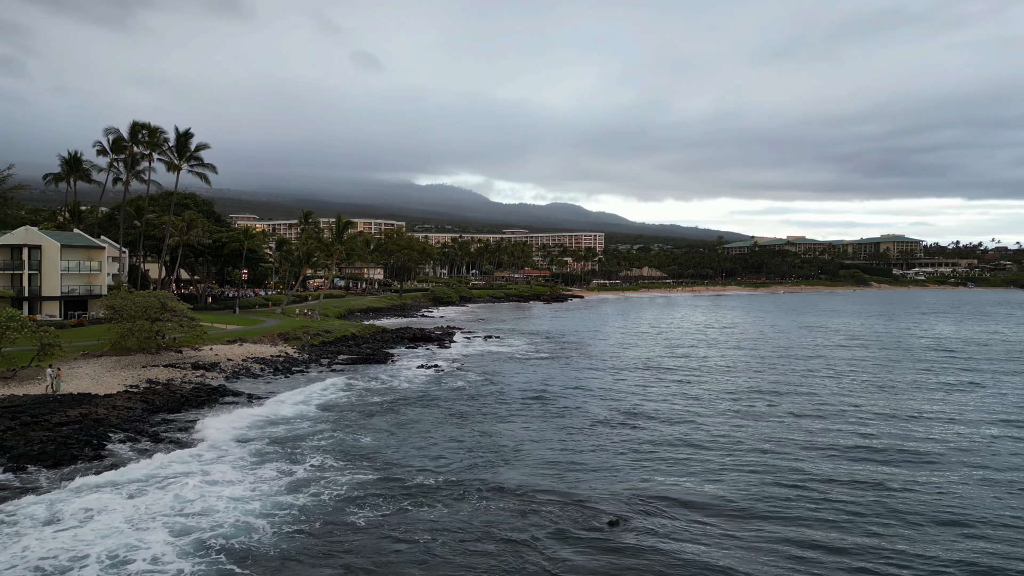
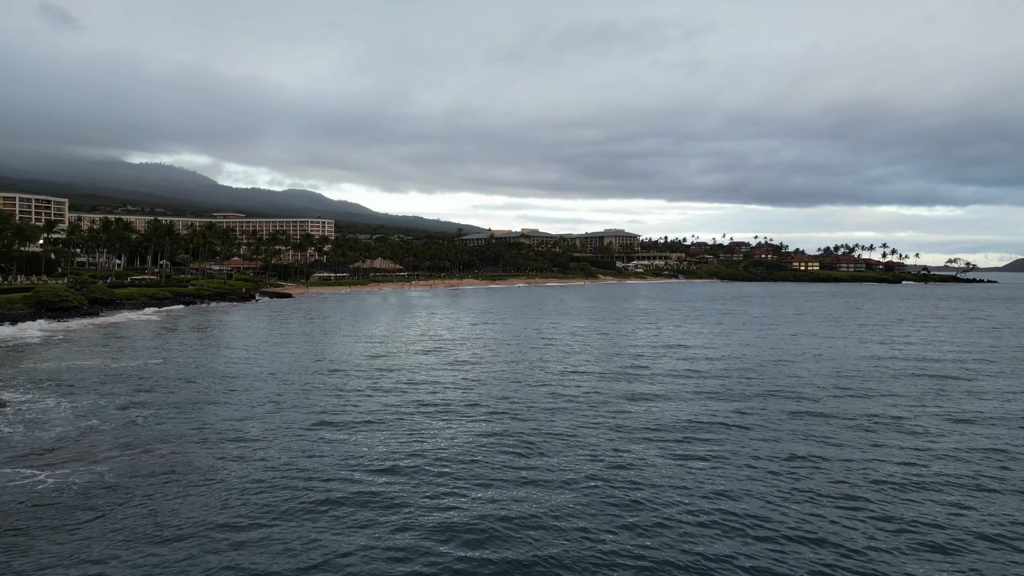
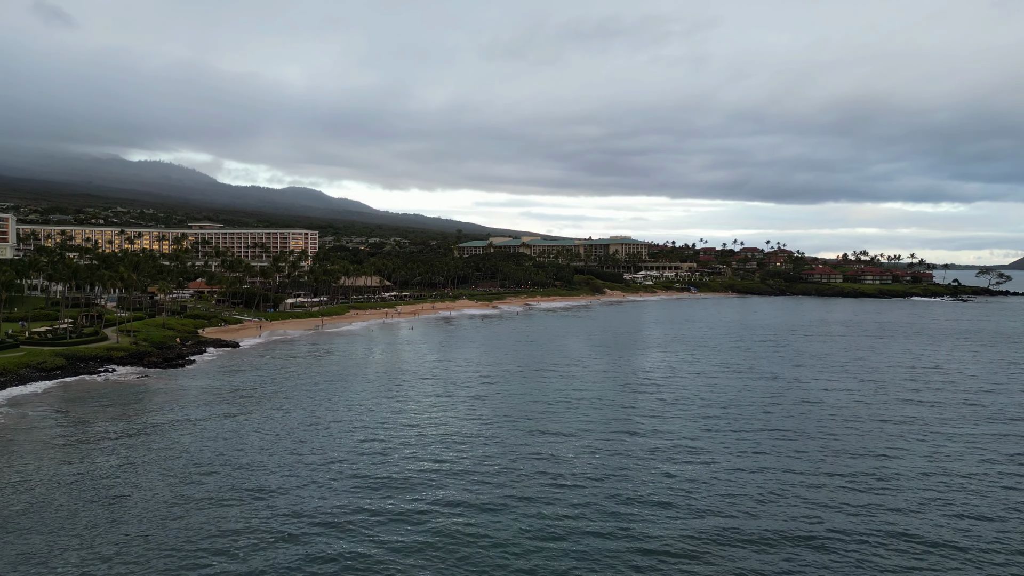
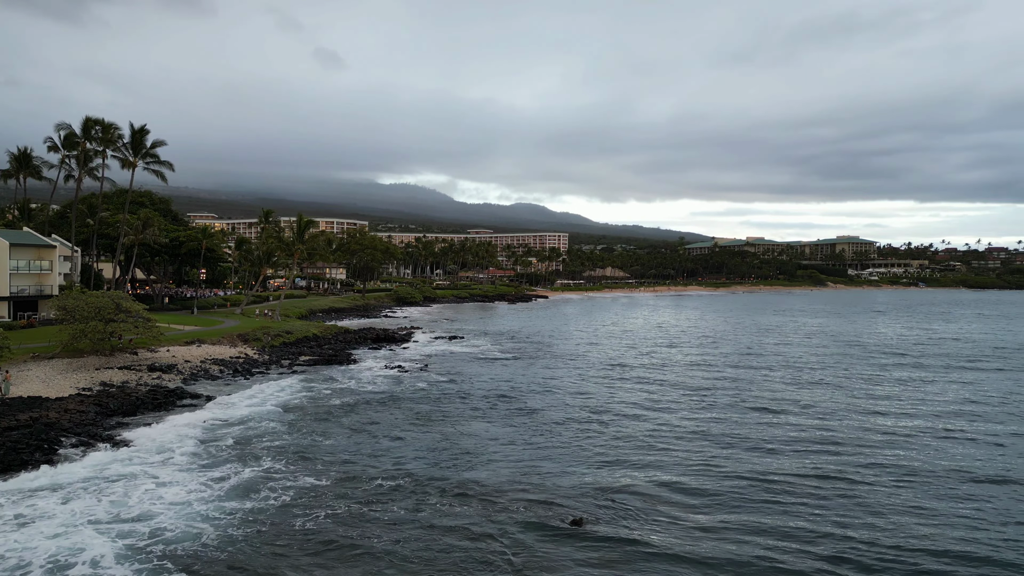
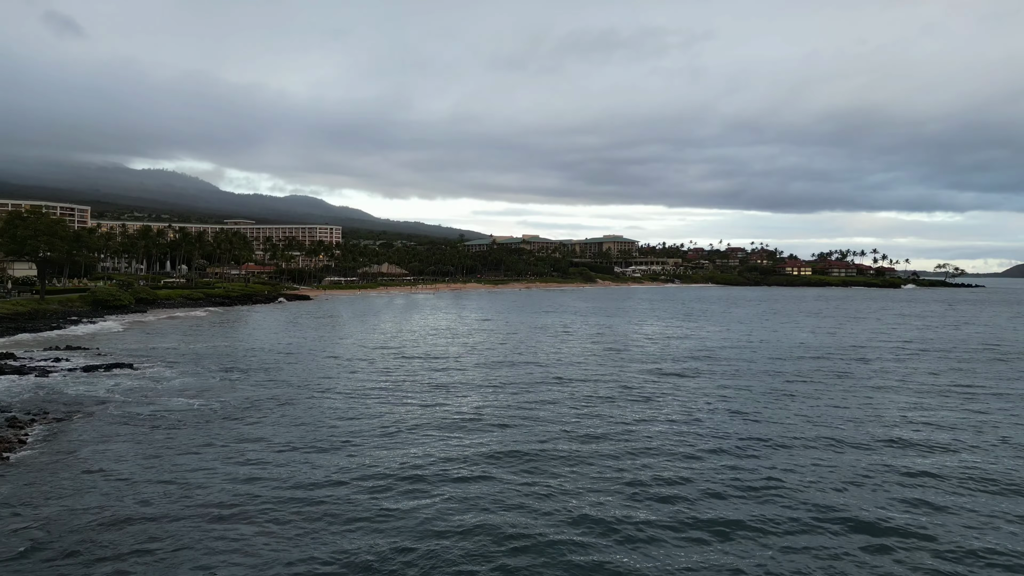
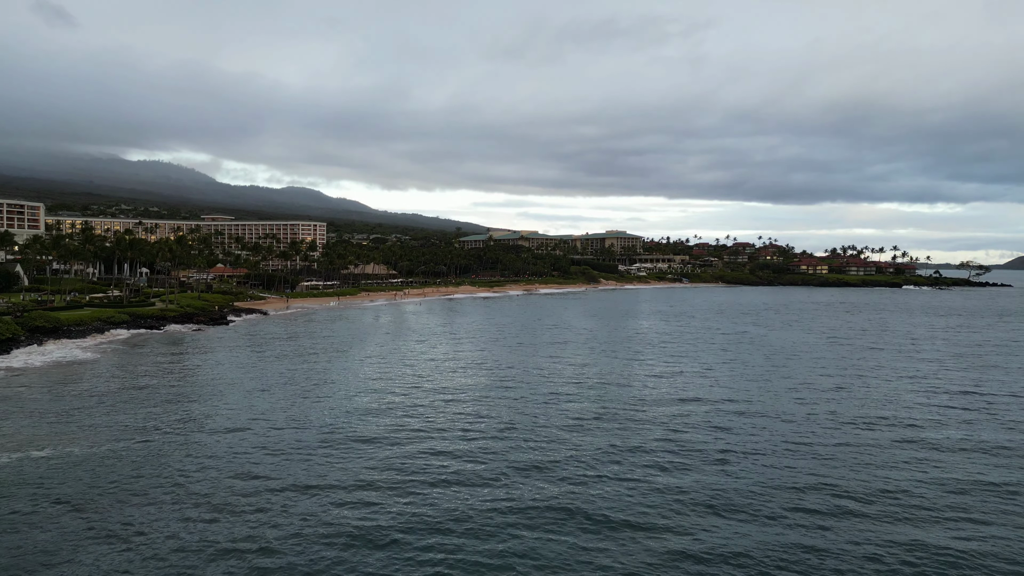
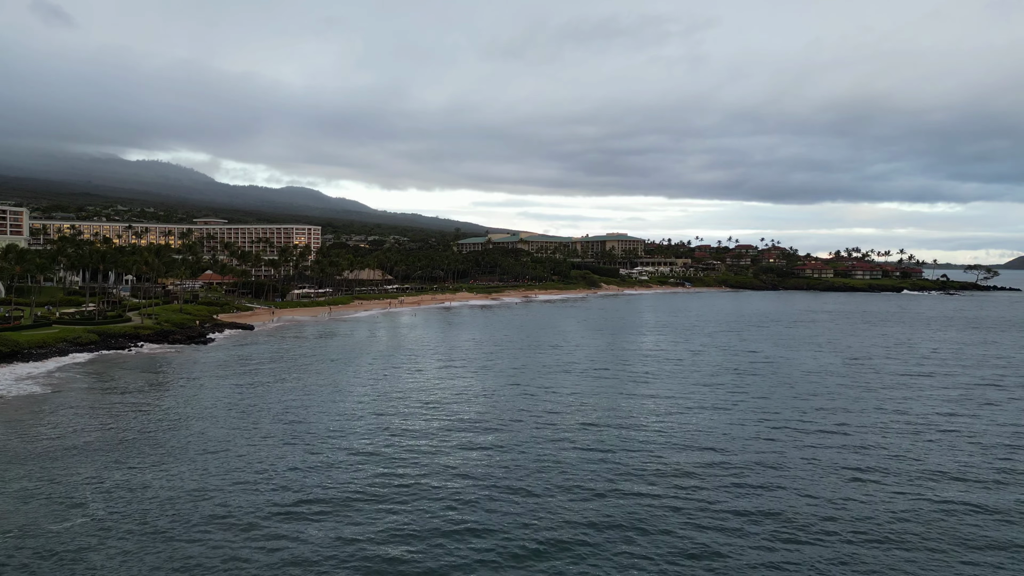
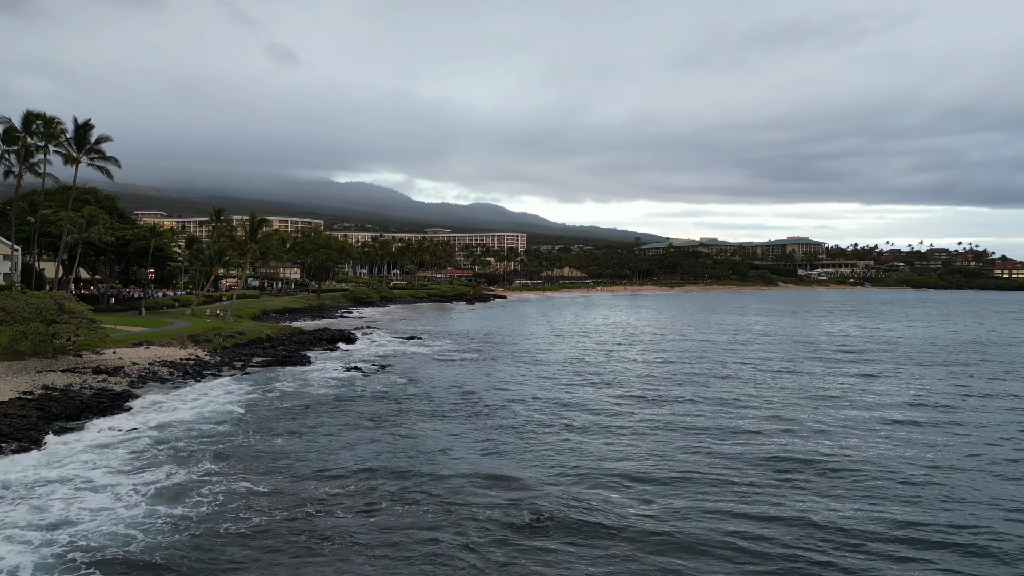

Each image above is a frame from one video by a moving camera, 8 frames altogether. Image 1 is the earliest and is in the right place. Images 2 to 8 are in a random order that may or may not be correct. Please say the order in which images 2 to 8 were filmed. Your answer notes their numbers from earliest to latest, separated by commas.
4, 8, 5, 2, 6, 7, 3
